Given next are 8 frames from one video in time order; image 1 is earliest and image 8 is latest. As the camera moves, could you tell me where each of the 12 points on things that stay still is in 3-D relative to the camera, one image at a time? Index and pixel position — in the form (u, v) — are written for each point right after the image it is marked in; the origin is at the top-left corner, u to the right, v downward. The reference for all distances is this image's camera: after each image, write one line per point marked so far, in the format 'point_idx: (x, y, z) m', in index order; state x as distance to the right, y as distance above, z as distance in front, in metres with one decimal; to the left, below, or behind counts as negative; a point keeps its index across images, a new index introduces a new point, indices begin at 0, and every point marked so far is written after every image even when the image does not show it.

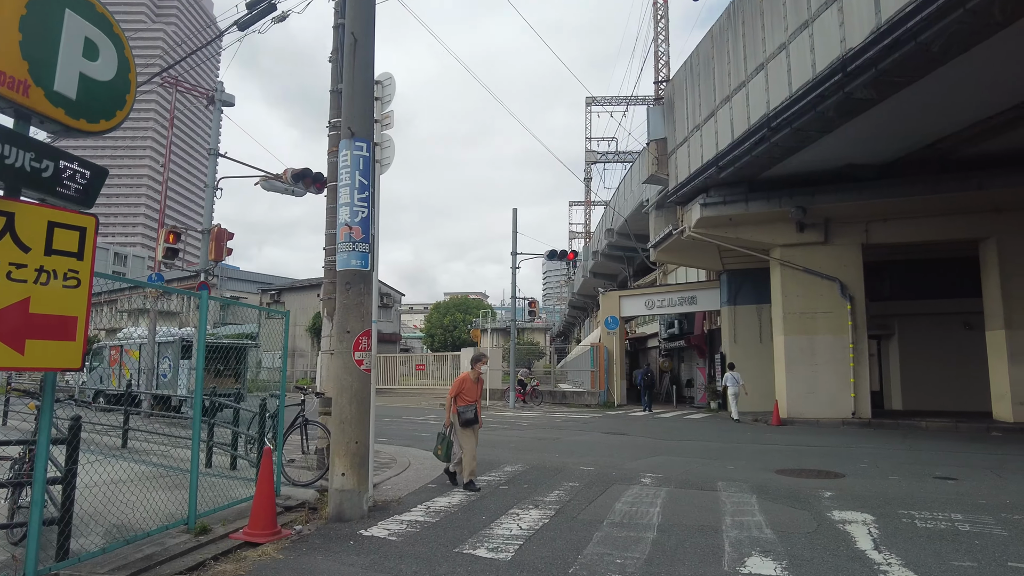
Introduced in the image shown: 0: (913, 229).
0: (+10.1, +1.5, +16.8) m
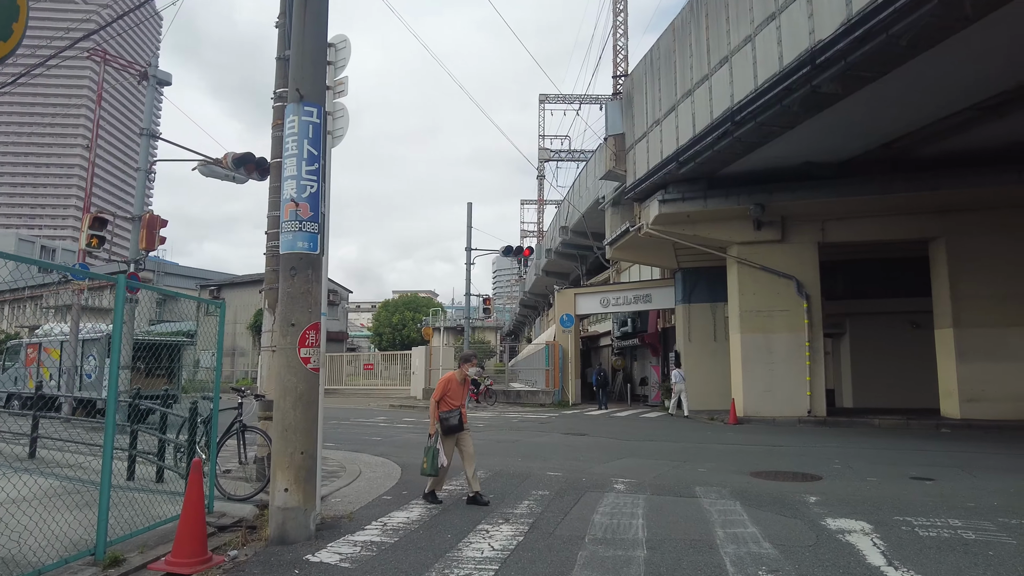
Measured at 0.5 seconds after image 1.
0: (+9.0, +1.5, +16.9) m
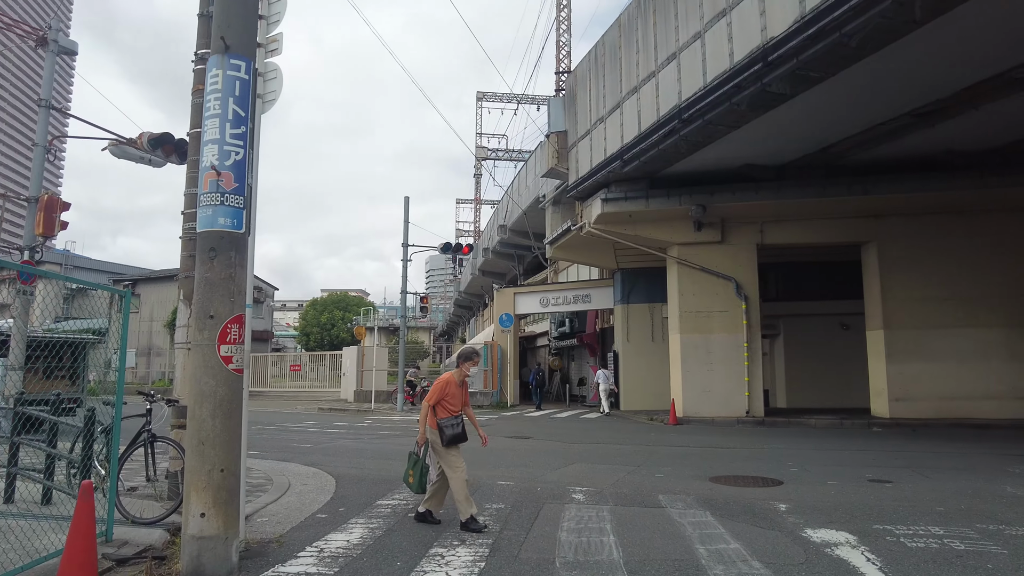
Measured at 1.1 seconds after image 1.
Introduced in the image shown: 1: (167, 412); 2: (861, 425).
0: (+7.5, +1.5, +17.1) m
1: (-3.0, -1.1, +5.8) m
2: (+8.2, -3.2, +15.6) m
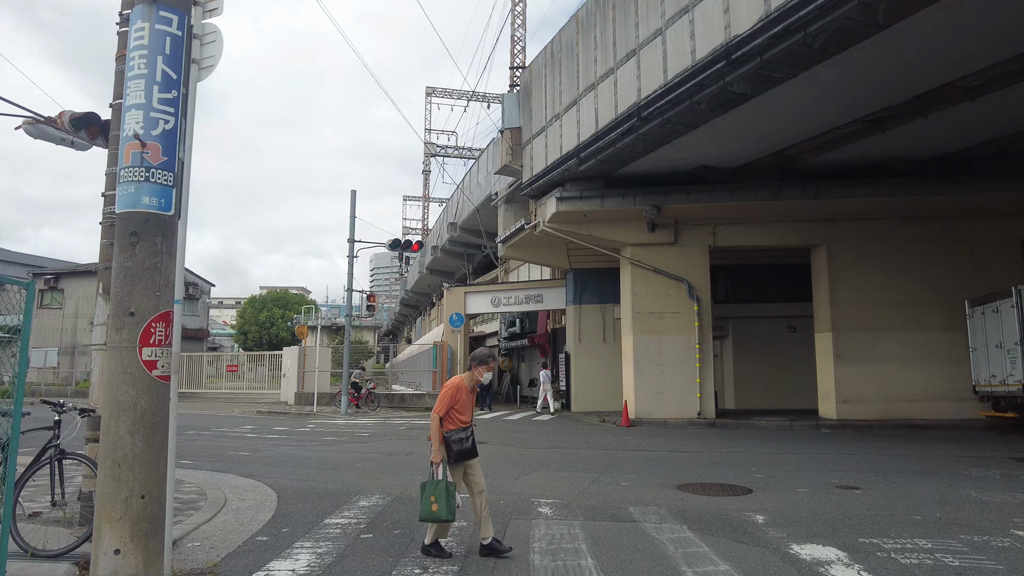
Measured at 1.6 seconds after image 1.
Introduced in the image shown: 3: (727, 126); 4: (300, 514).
0: (+6.3, +1.4, +17.2) m
1: (-3.3, -1.0, +5.1) m
2: (+7.1, -3.3, +15.8) m
3: (+4.5, +3.4, +13.8) m
4: (-1.9, -2.0, +5.9) m
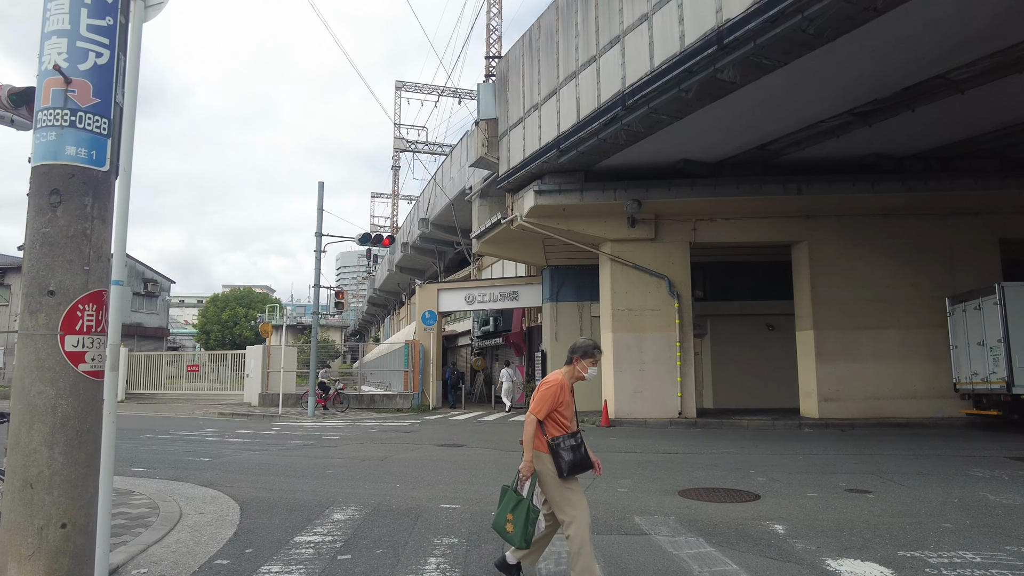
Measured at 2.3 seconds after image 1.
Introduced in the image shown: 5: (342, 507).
0: (+5.7, +1.5, +16.9) m
1: (-3.3, -0.9, +4.3) m
2: (+6.5, -3.2, +15.5) m
3: (+4.0, +3.5, +13.5) m
4: (-1.9, -1.9, +5.2) m
5: (-1.5, -2.0, +6.0) m
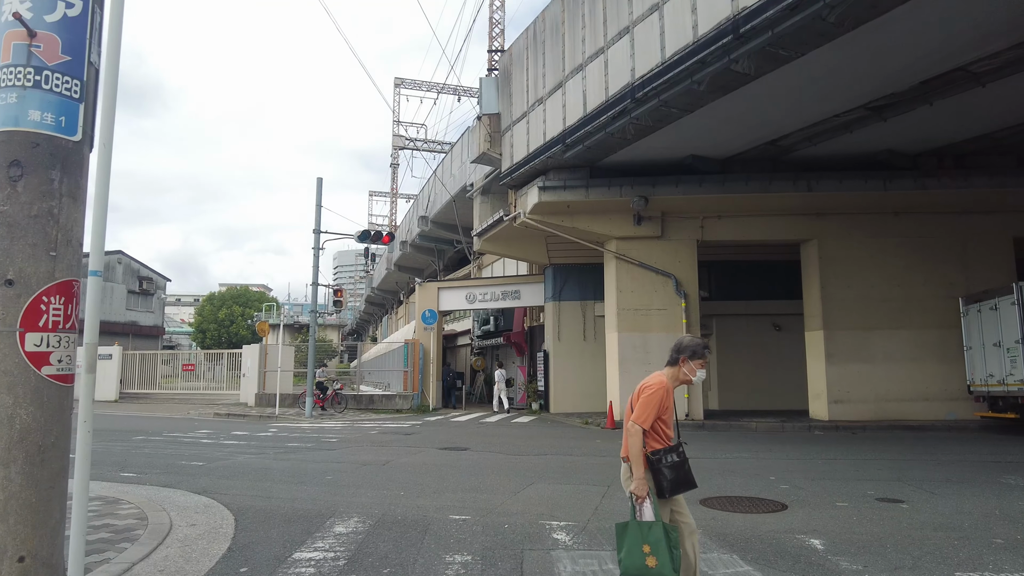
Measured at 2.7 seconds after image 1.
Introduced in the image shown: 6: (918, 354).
0: (+5.8, +1.5, +16.6) m
1: (-3.2, -0.9, +3.9) m
2: (+6.6, -3.2, +15.2) m
3: (+4.2, +3.5, +13.1) m
4: (-1.8, -1.9, +4.8) m
5: (-1.4, -1.9, +5.6) m
6: (+9.6, -1.6, +15.8) m
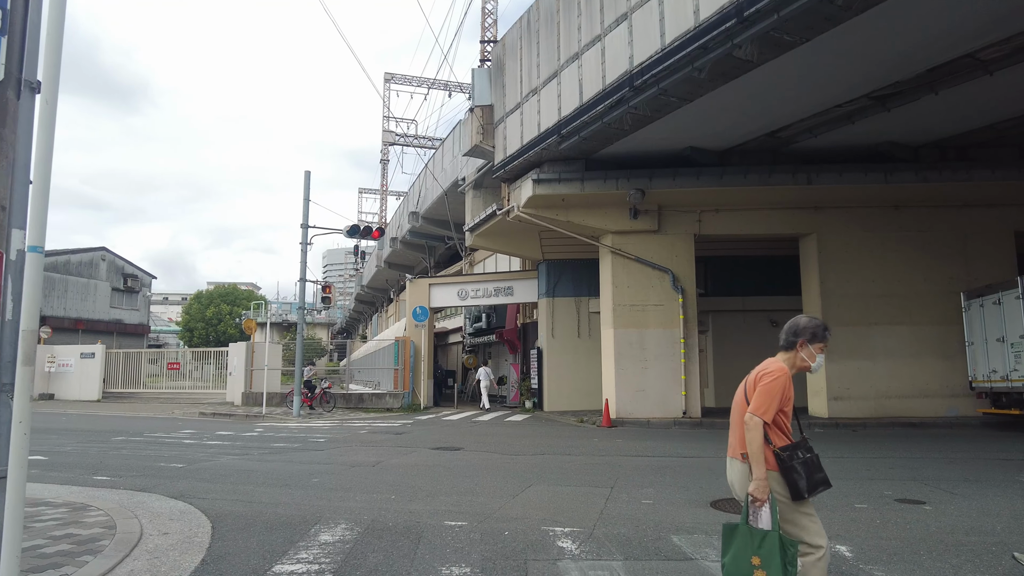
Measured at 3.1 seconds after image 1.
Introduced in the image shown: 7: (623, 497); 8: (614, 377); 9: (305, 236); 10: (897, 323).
0: (+5.6, +1.6, +16.3) m
1: (-3.1, -0.8, +3.5) m
2: (+6.5, -3.1, +14.9) m
3: (+4.0, +3.6, +12.7) m
4: (-1.8, -1.8, +4.4) m
5: (-1.4, -1.8, +5.2) m
6: (+9.5, -1.5, +15.5) m
7: (+1.1, -2.0, +6.3) m
8: (+2.5, -2.2, +16.0) m
9: (-6.2, +1.5, +19.8) m
10: (+9.1, -0.8, +15.7) m
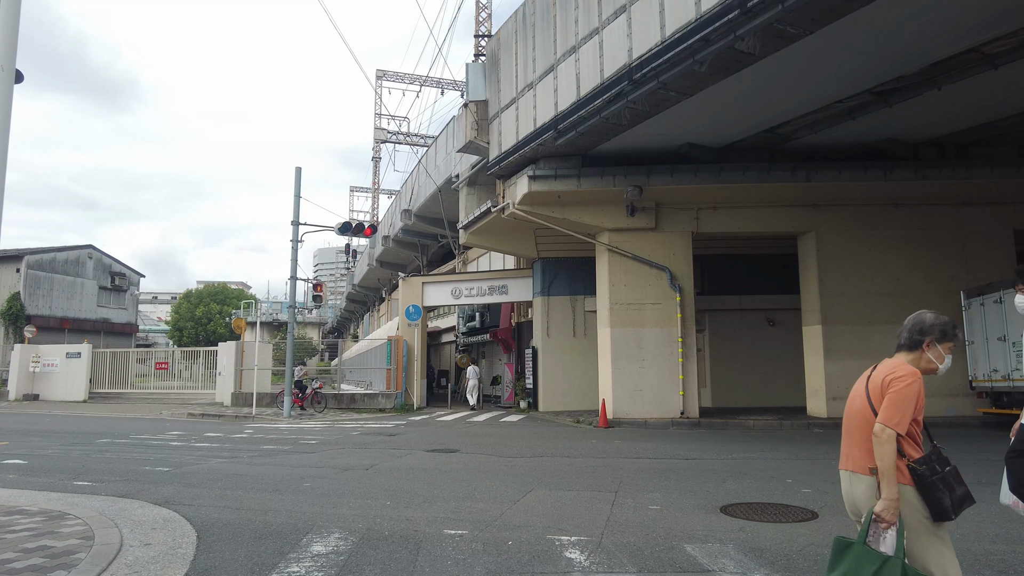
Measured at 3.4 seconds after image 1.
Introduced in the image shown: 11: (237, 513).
0: (+5.5, +1.6, +16.1) m
1: (-3.1, -0.8, +3.2) m
2: (+6.4, -3.0, +14.7) m
3: (+4.0, +3.6, +12.5) m
4: (-1.8, -1.7, +4.1) m
5: (-1.4, -1.8, +4.9) m
6: (+9.4, -1.4, +15.4) m
7: (+1.1, -1.9, +6.1) m
8: (+2.4, -2.1, +15.8) m
9: (-6.3, +1.6, +19.4) m
10: (+9.0, -0.8, +15.5) m
11: (-2.4, -1.9, +5.7) m
